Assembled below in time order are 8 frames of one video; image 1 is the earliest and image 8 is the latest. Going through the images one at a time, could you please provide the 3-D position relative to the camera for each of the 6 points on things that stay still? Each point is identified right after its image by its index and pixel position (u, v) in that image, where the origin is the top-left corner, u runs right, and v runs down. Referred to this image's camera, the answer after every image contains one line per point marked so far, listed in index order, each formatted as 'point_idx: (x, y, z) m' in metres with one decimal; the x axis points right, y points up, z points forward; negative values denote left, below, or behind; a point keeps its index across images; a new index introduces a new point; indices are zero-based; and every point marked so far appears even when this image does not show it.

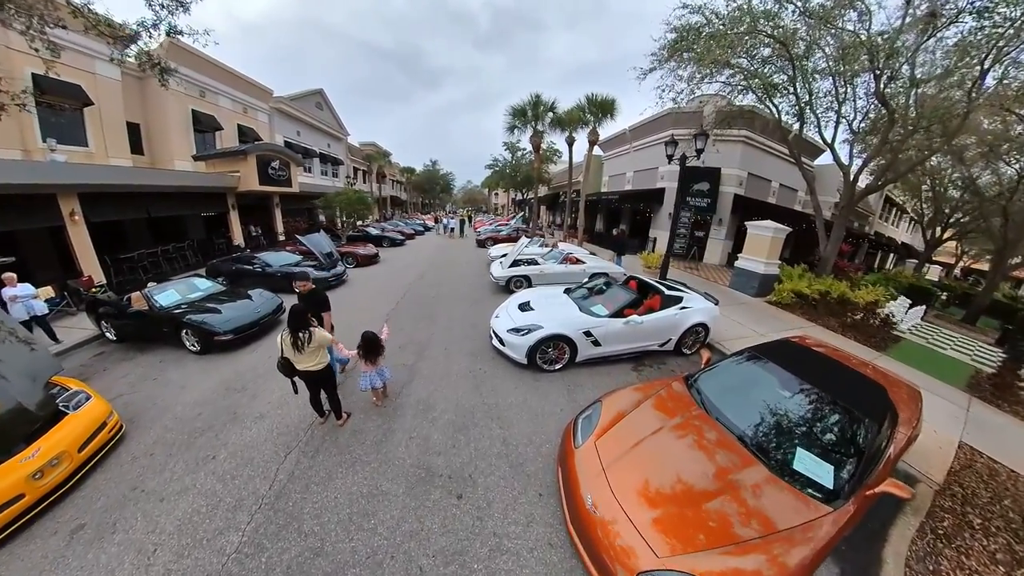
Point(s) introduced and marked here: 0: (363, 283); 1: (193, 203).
0: (-5.7, +0.3, +9.1) m
1: (-17.4, +4.5, +13.2) m
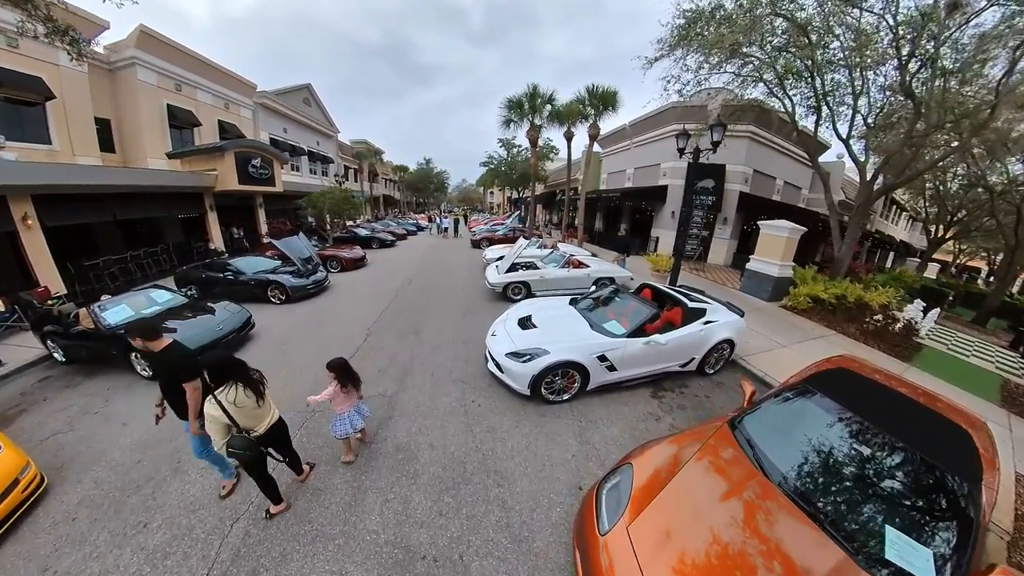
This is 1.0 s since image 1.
0: (-5.8, -0.1, +8.3) m
1: (-17.5, +4.1, +12.3) m
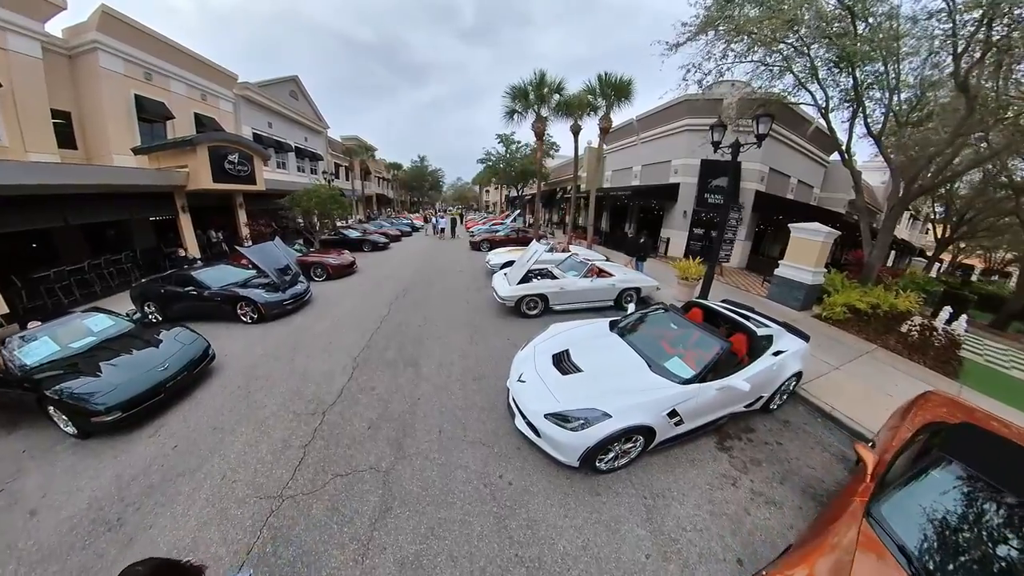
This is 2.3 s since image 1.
0: (-5.4, -0.5, +7.2) m
1: (-17.2, +3.6, +11.0) m
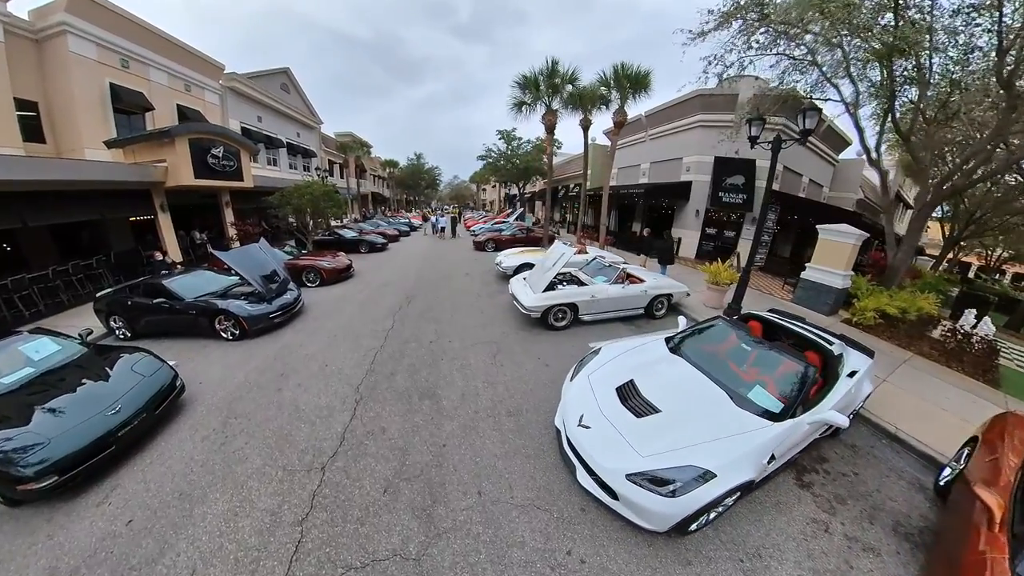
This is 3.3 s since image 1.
0: (-4.9, -0.7, +6.5) m
1: (-16.8, +3.4, +10.0) m
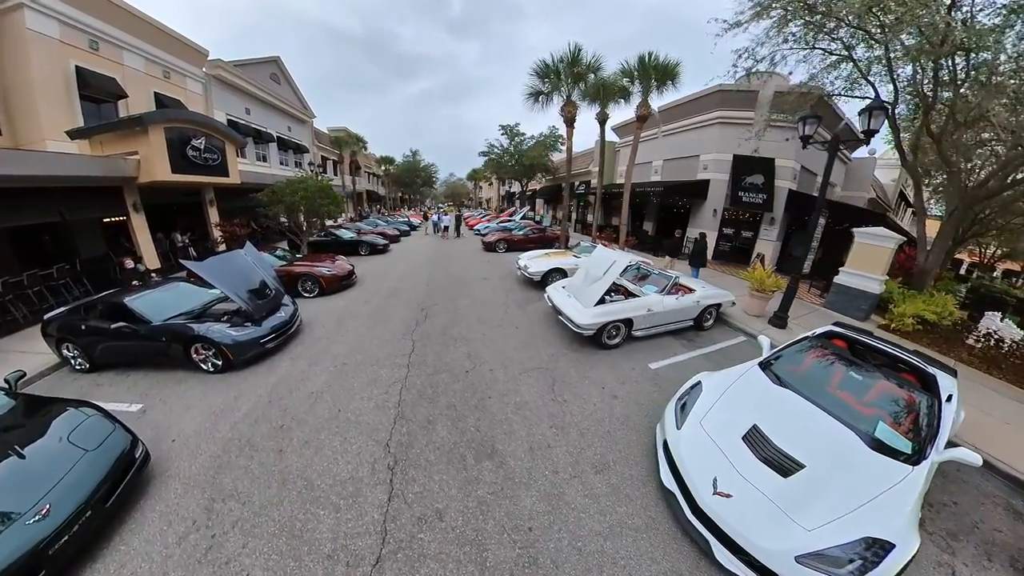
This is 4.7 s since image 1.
0: (-4.0, -1.0, +5.6) m
1: (-16.1, +3.0, +8.8) m
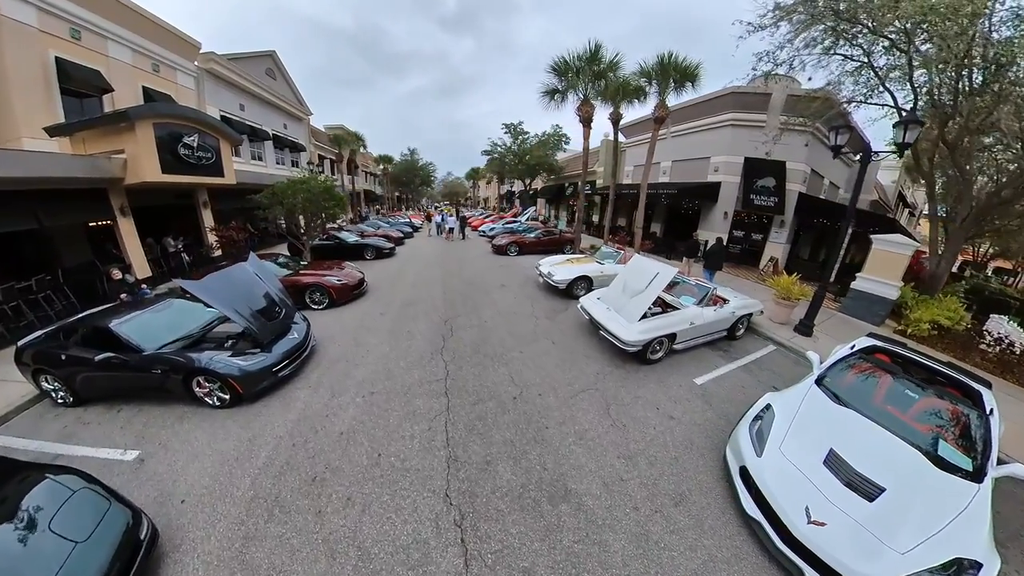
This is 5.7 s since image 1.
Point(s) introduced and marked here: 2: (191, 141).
0: (-3.3, -1.3, +5.3) m
1: (-15.4, +2.7, +8.1) m
2: (-13.5, +6.2, +10.2) m
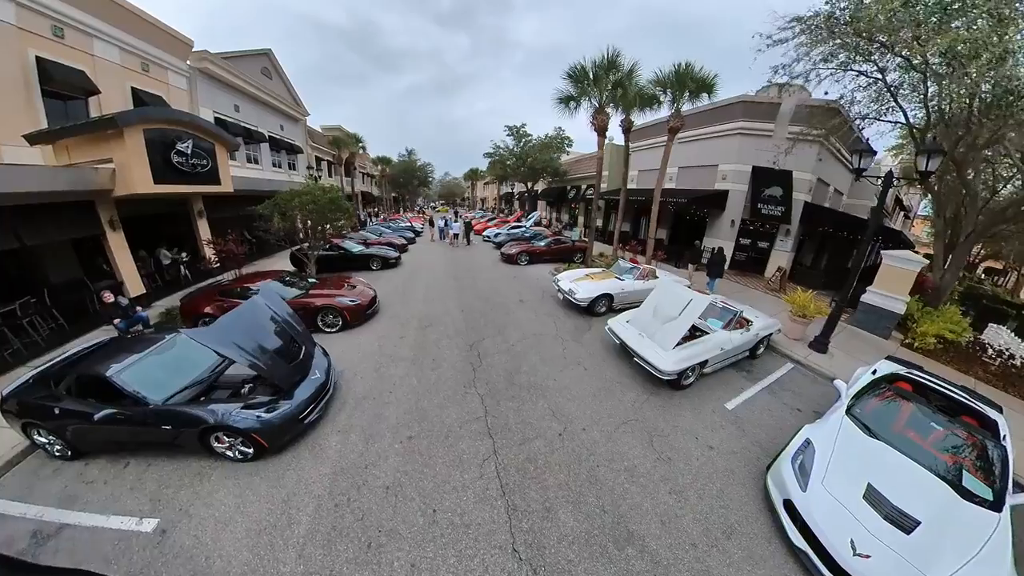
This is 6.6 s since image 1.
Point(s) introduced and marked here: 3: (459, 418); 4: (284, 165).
0: (-2.6, -1.9, +5.0) m
1: (-14.8, +2.1, +7.6) m
2: (-13.0, +5.6, +9.7) m
3: (-1.0, -2.3, +4.1) m
4: (-18.4, +9.9, +19.1) m
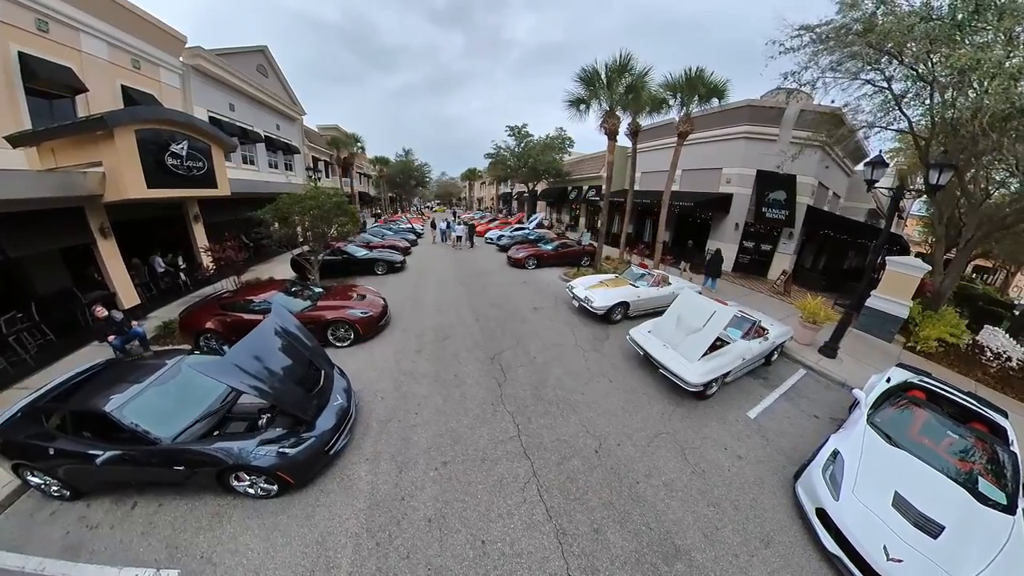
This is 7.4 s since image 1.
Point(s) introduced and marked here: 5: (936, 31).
0: (-2.1, -2.1, +4.9) m
1: (-14.4, +1.8, +7.2) m
2: (-12.6, +5.3, +9.3) m
3: (-0.4, -2.5, +4.0) m
4: (-18.2, +9.6, +18.6) m
5: (+12.9, +7.8, +7.3) m
